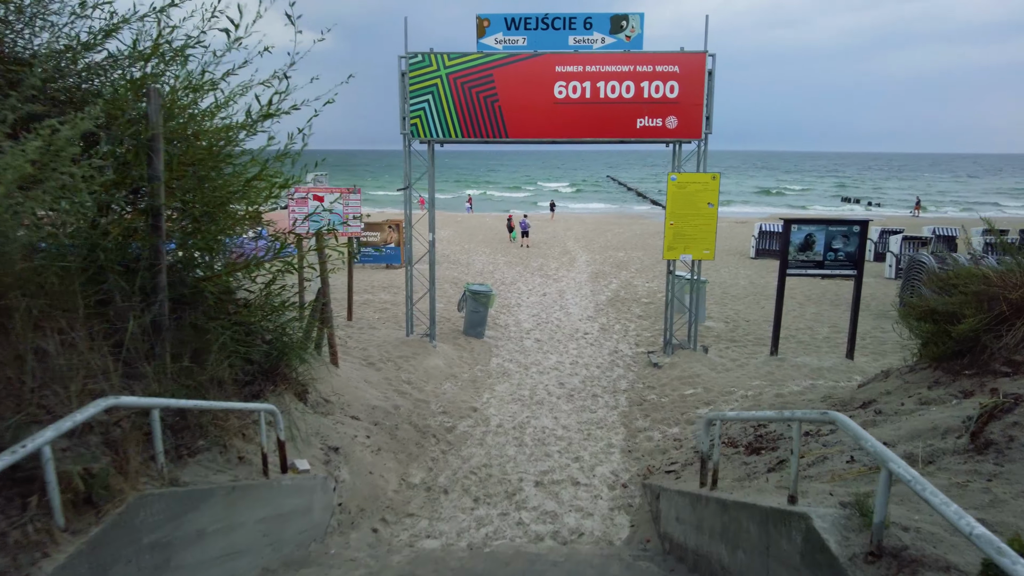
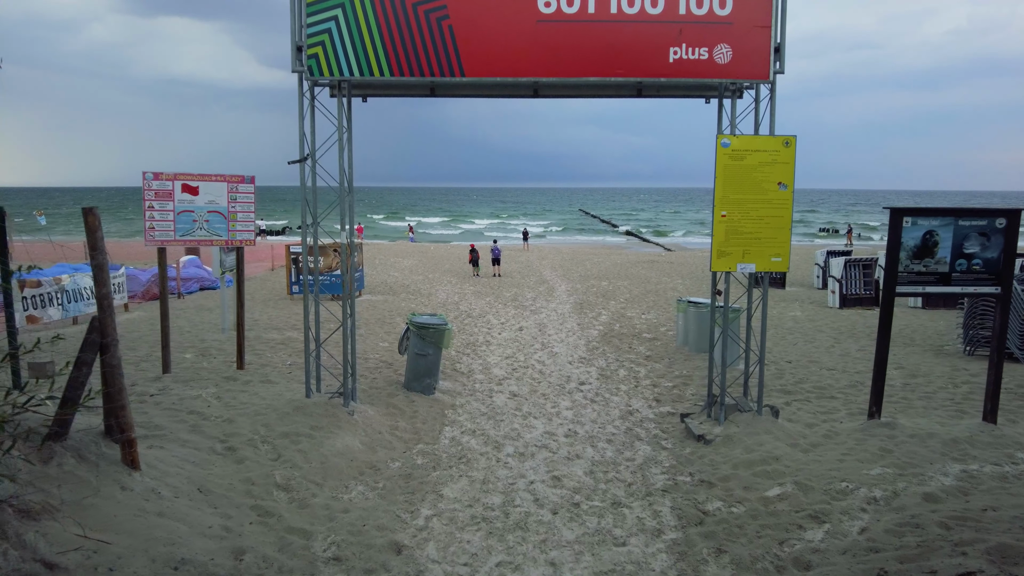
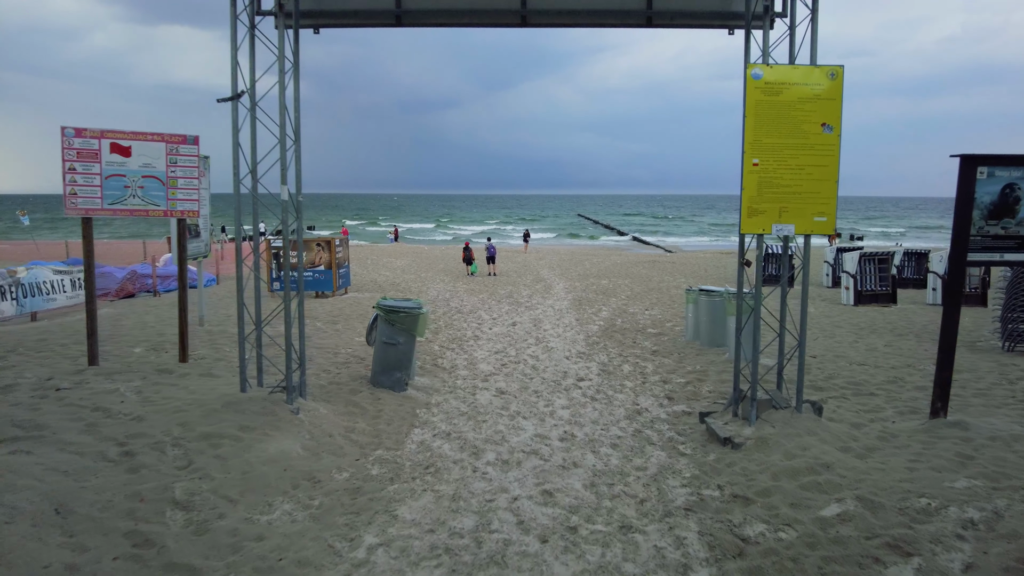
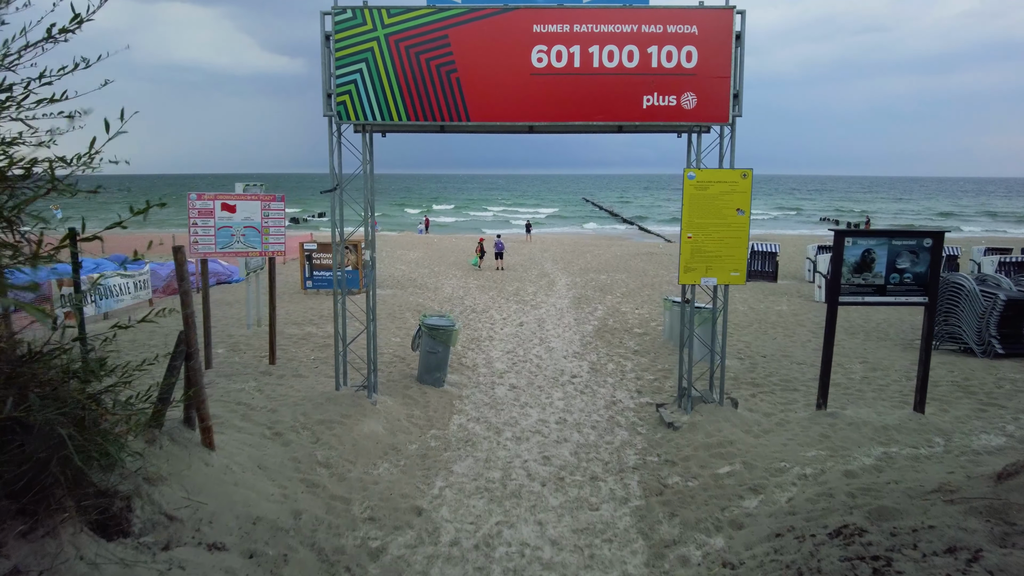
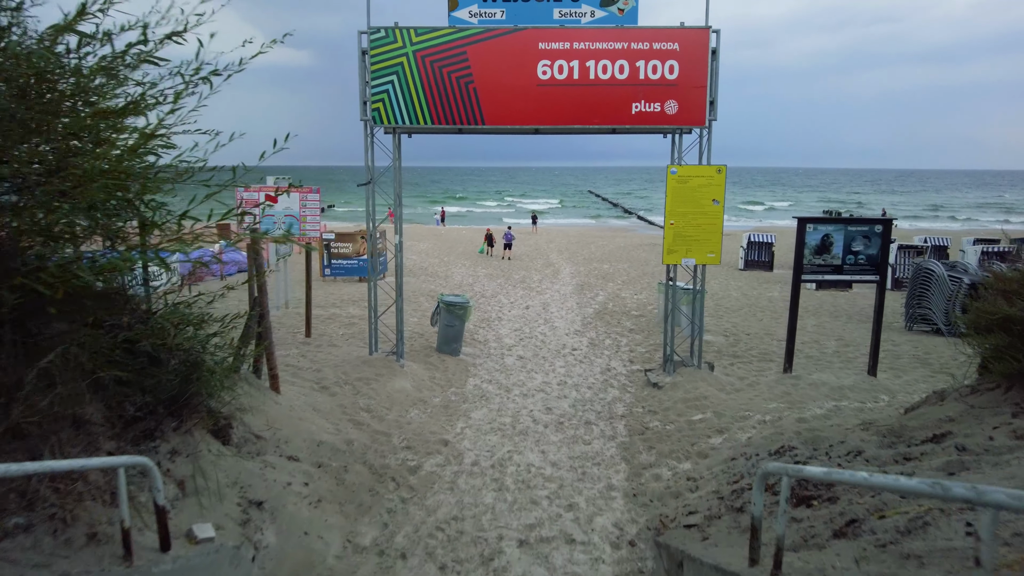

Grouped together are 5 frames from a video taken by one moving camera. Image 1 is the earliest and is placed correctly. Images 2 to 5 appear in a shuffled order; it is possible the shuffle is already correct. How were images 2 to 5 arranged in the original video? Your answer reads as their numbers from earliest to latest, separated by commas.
5, 4, 2, 3
